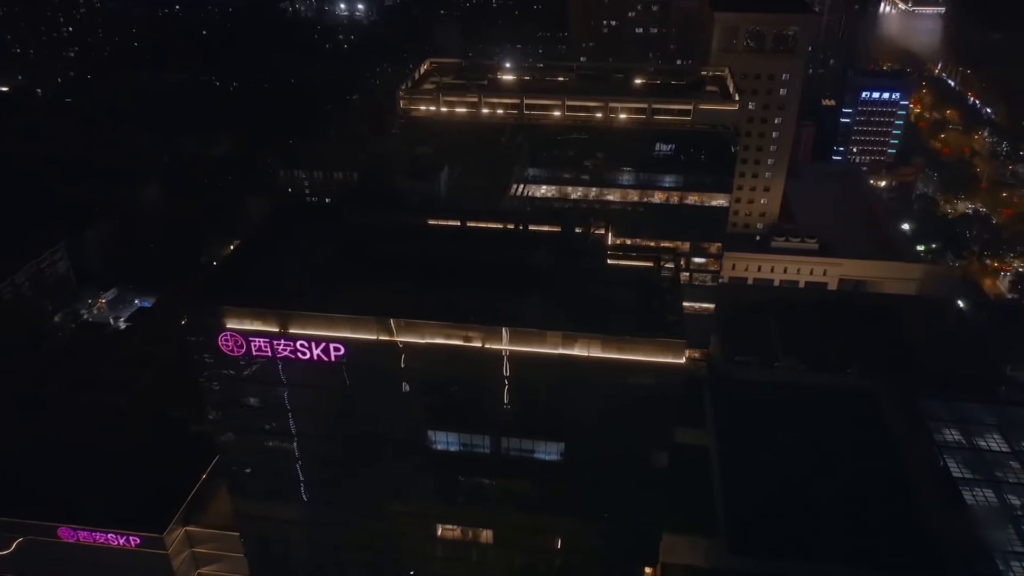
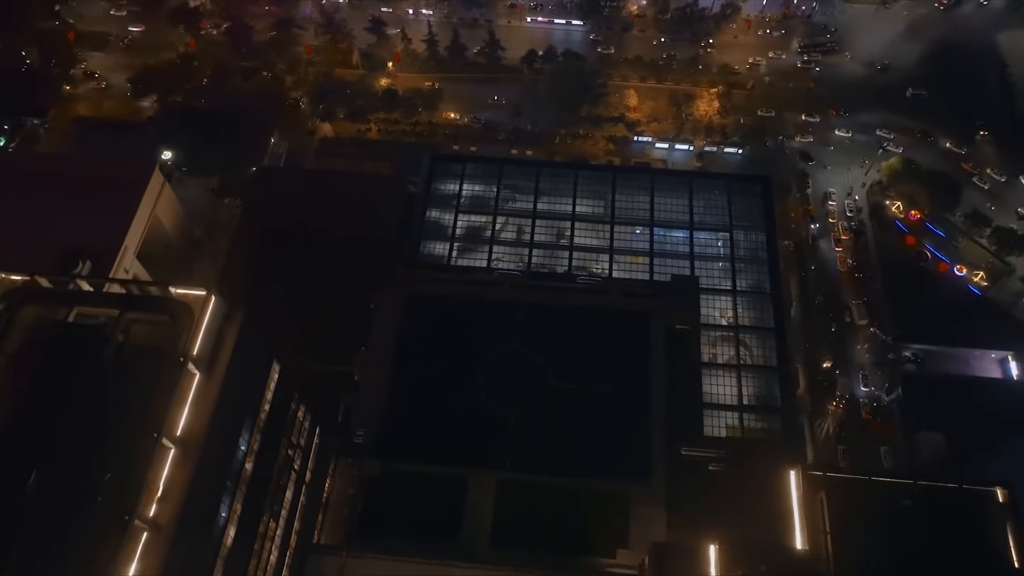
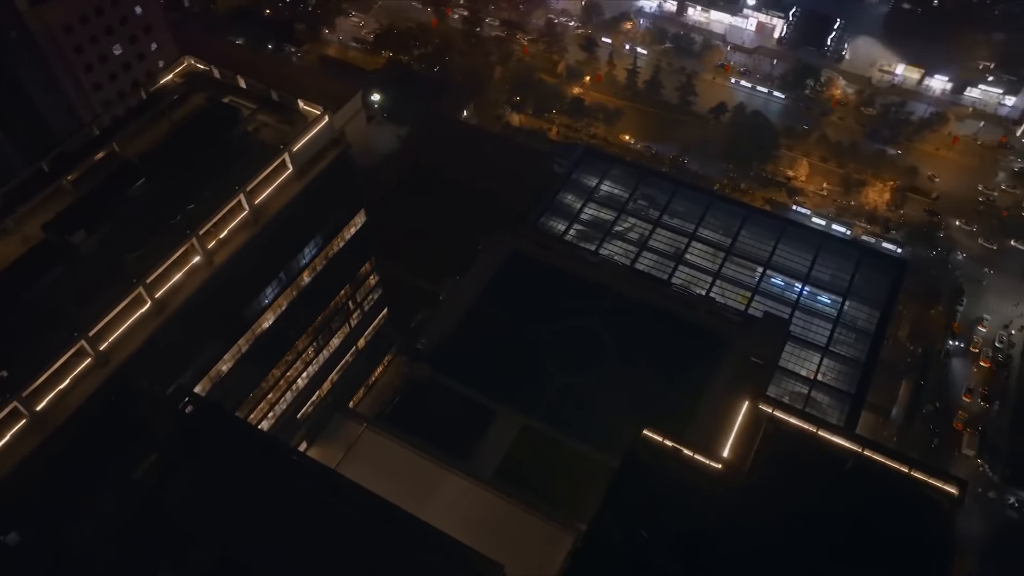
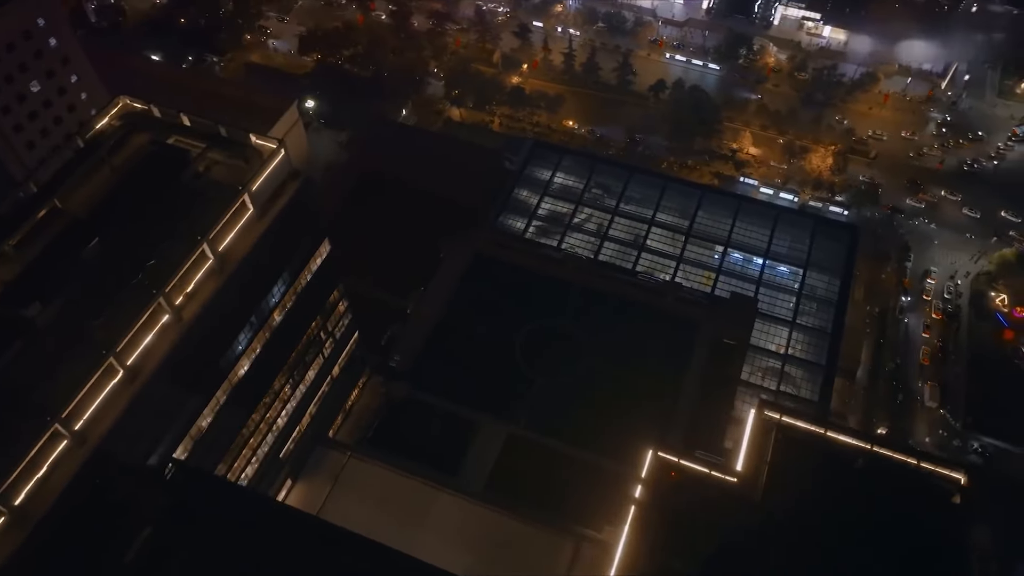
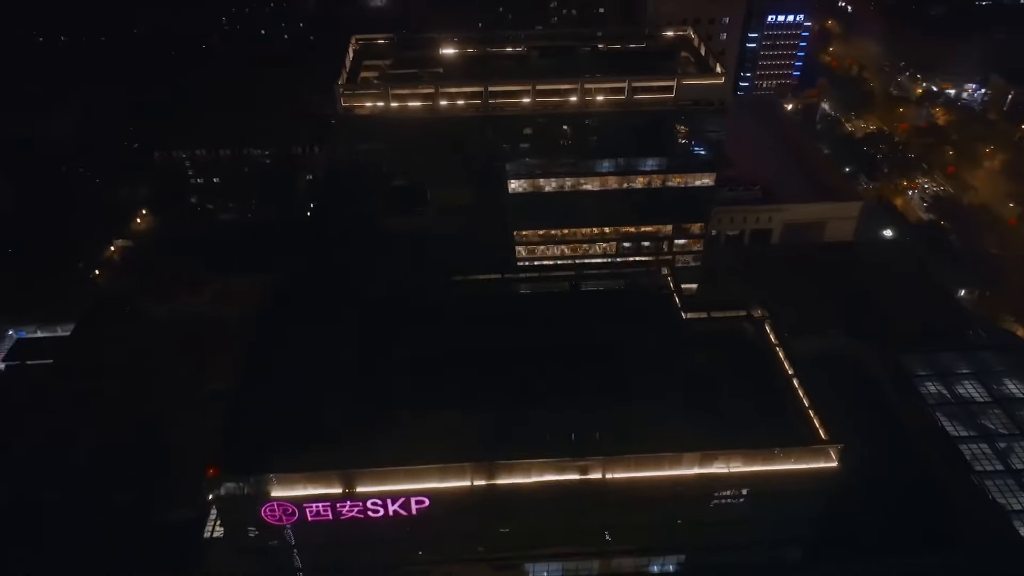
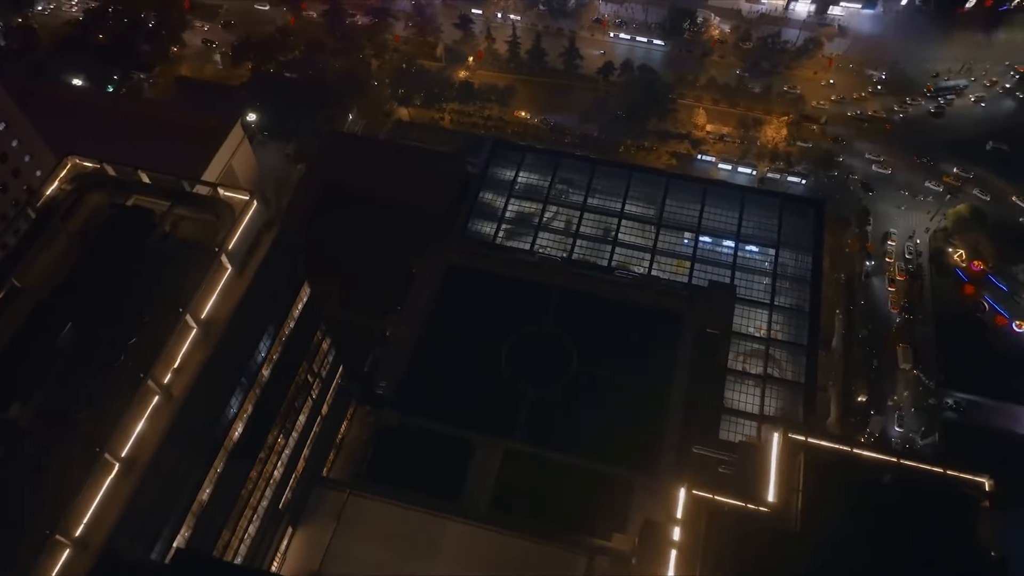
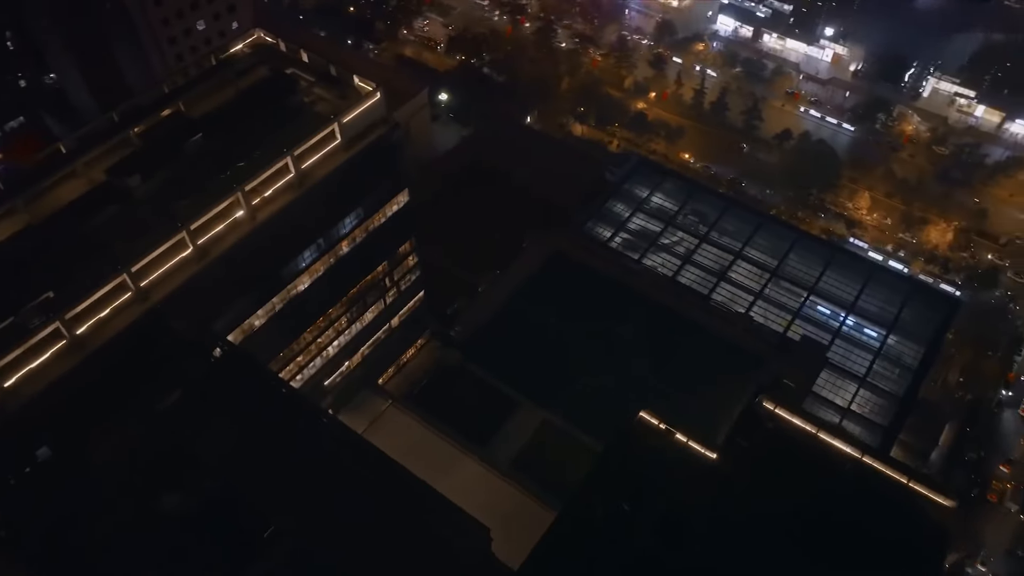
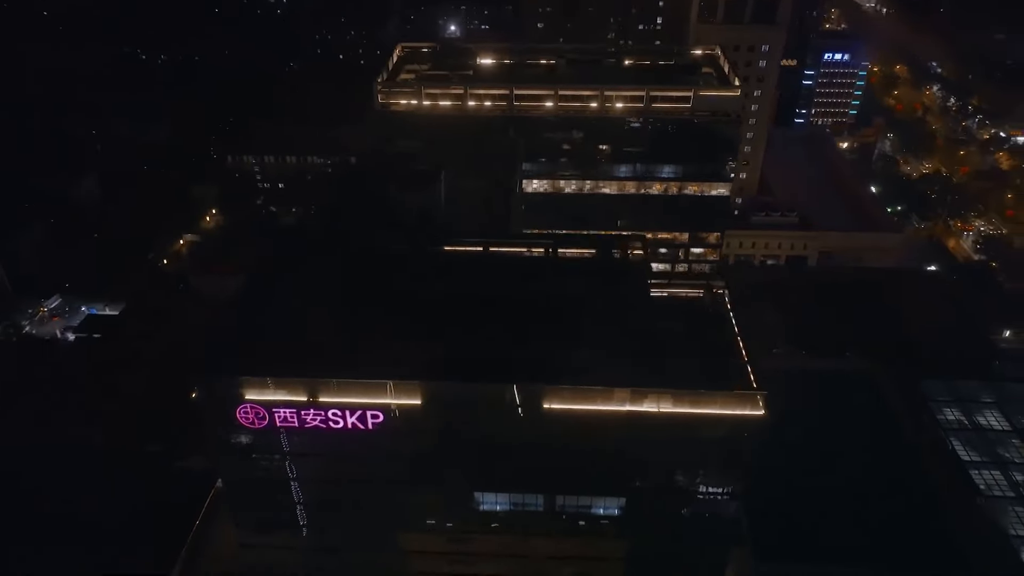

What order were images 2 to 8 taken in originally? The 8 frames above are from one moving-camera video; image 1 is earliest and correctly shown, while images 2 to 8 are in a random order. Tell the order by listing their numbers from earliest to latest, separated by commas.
8, 5, 7, 3, 4, 6, 2
